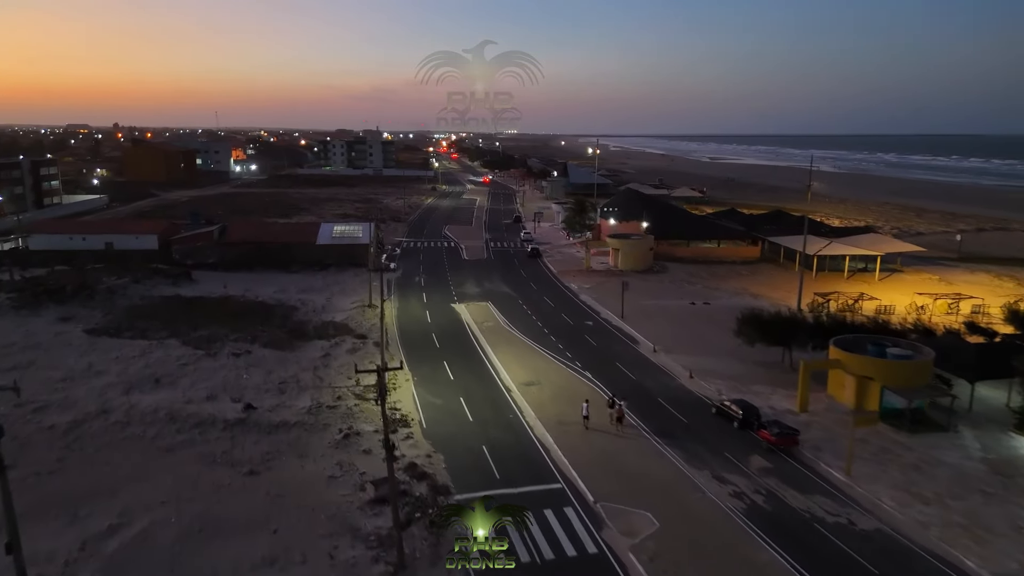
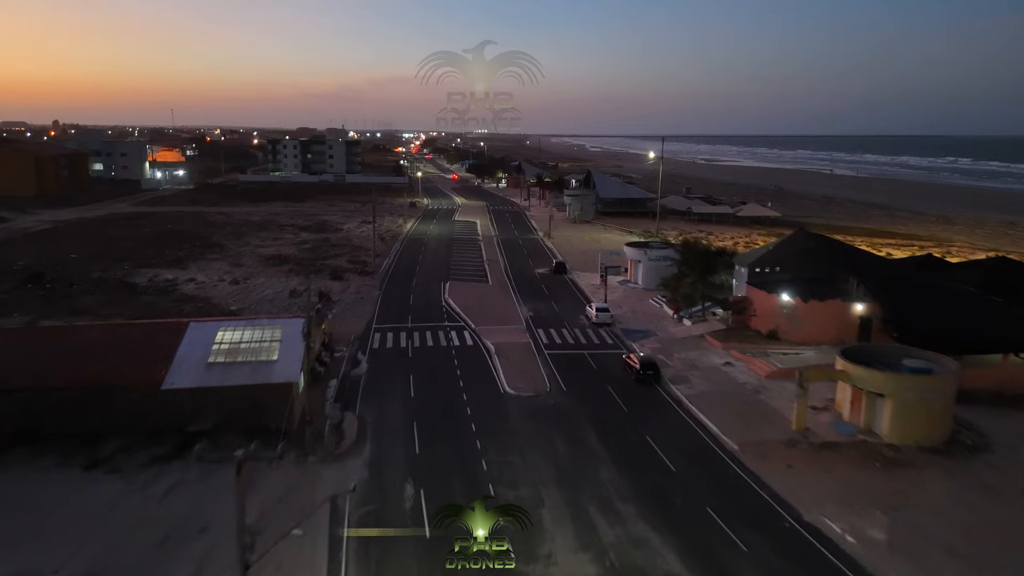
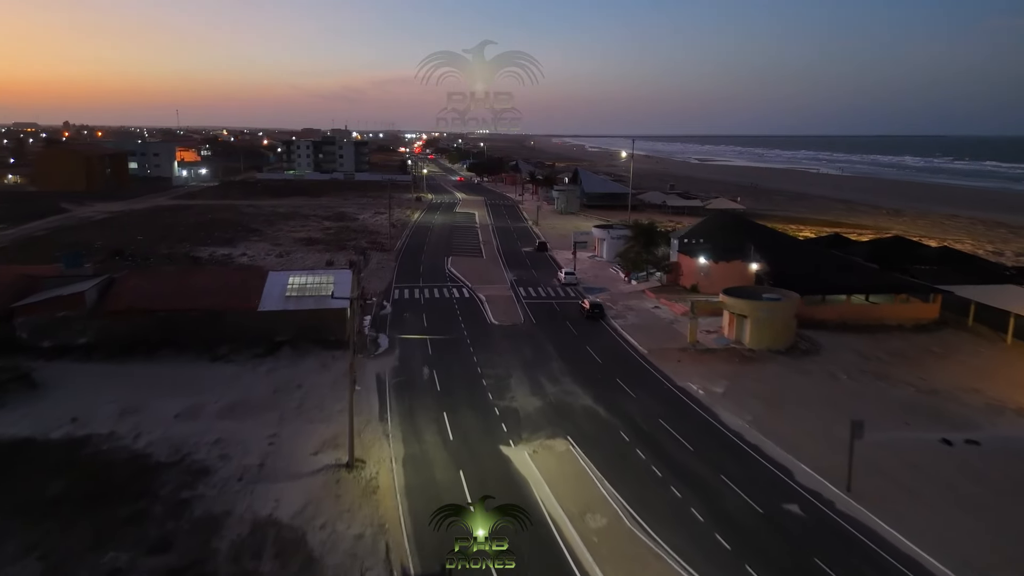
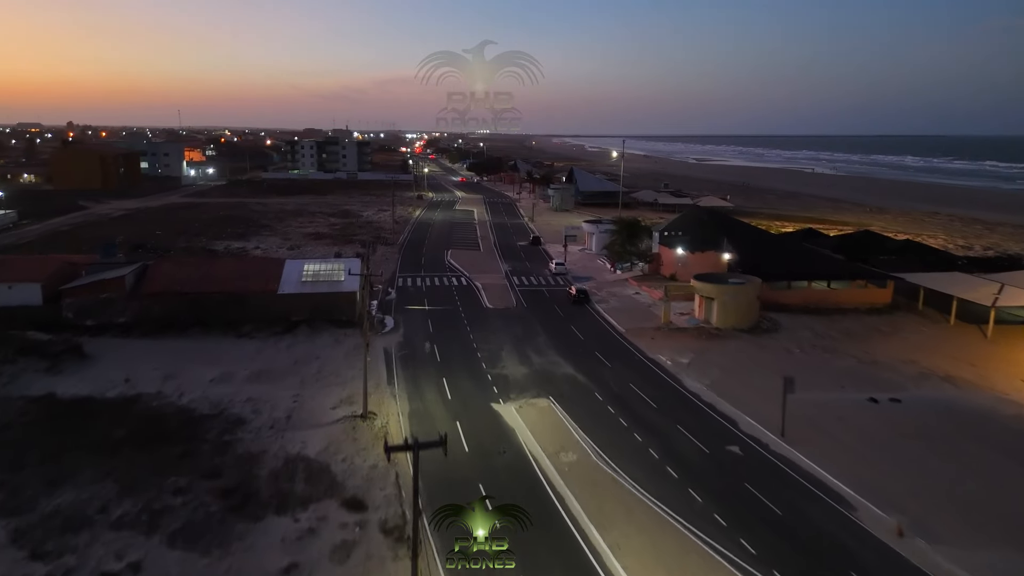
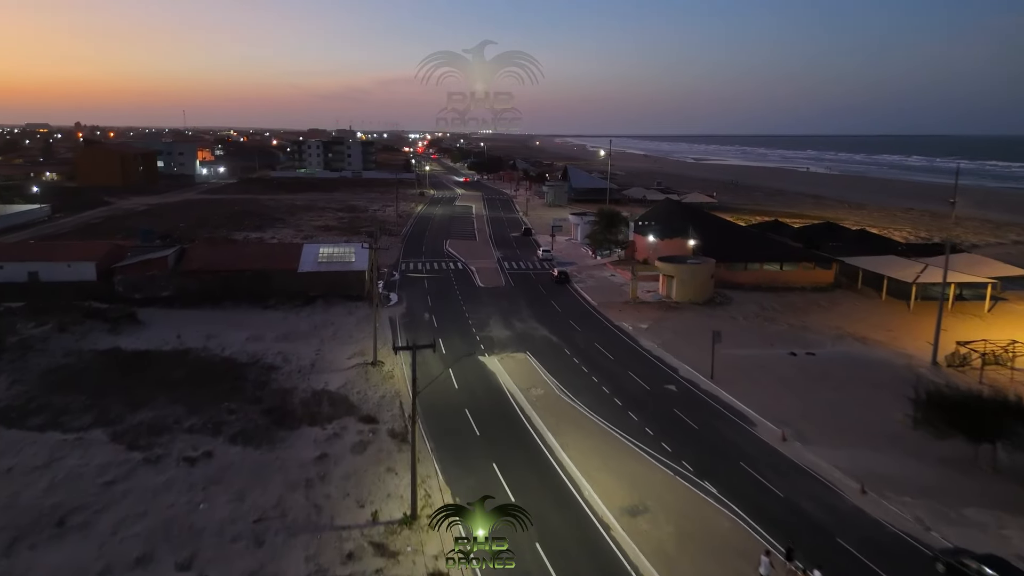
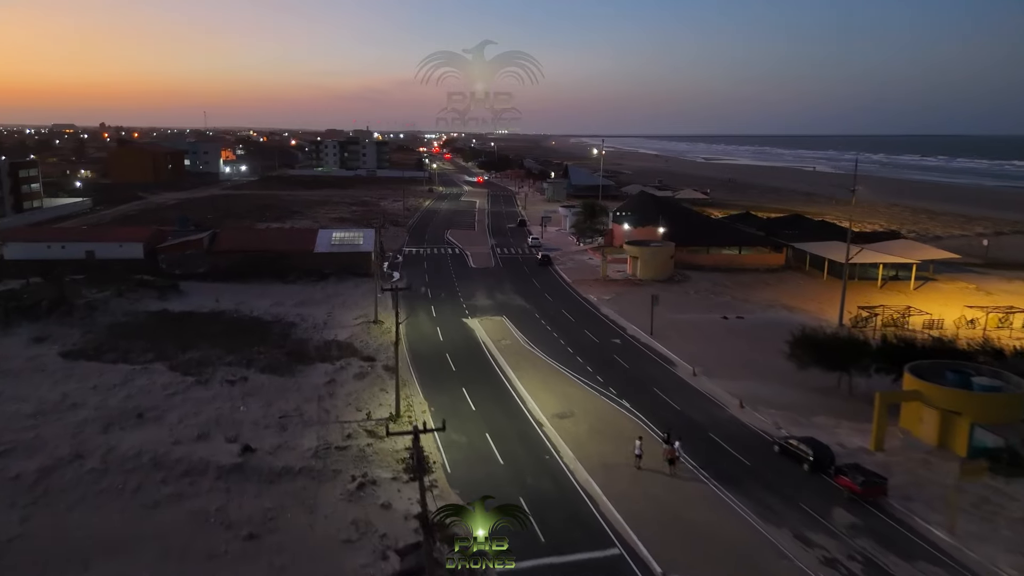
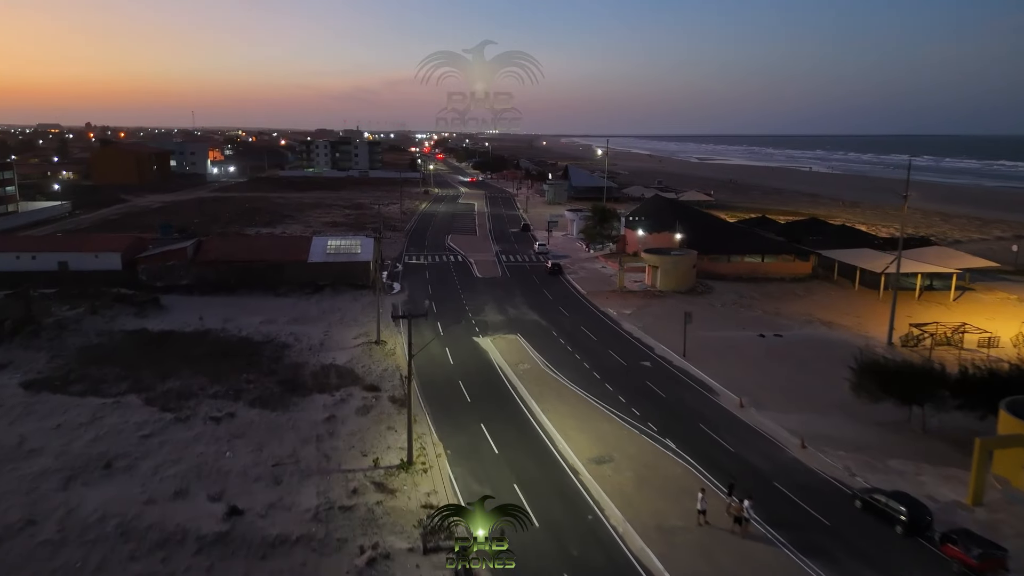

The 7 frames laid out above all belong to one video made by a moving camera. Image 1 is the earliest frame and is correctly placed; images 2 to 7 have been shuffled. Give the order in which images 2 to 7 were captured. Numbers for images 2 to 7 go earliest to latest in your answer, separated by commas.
6, 7, 5, 4, 3, 2
